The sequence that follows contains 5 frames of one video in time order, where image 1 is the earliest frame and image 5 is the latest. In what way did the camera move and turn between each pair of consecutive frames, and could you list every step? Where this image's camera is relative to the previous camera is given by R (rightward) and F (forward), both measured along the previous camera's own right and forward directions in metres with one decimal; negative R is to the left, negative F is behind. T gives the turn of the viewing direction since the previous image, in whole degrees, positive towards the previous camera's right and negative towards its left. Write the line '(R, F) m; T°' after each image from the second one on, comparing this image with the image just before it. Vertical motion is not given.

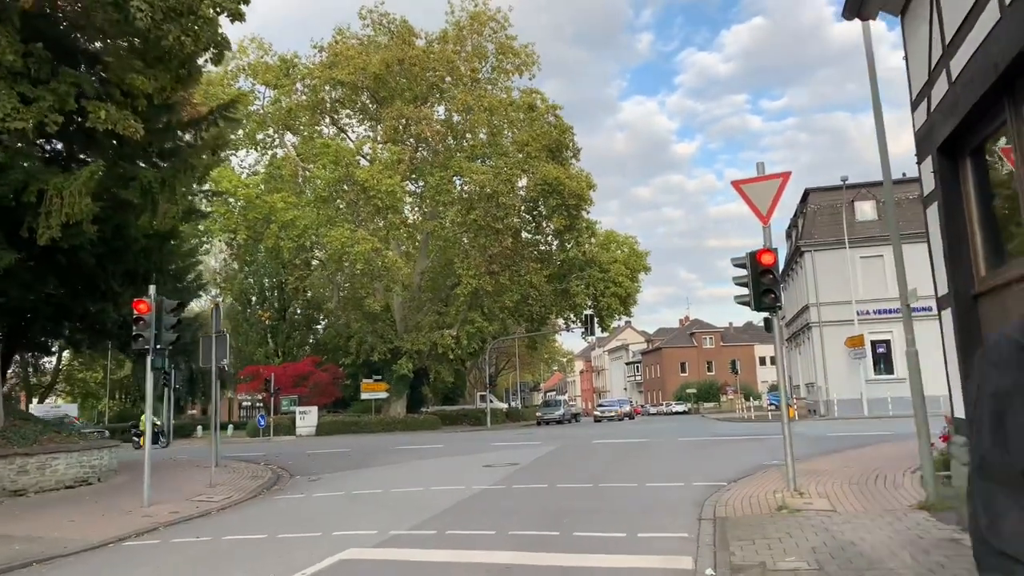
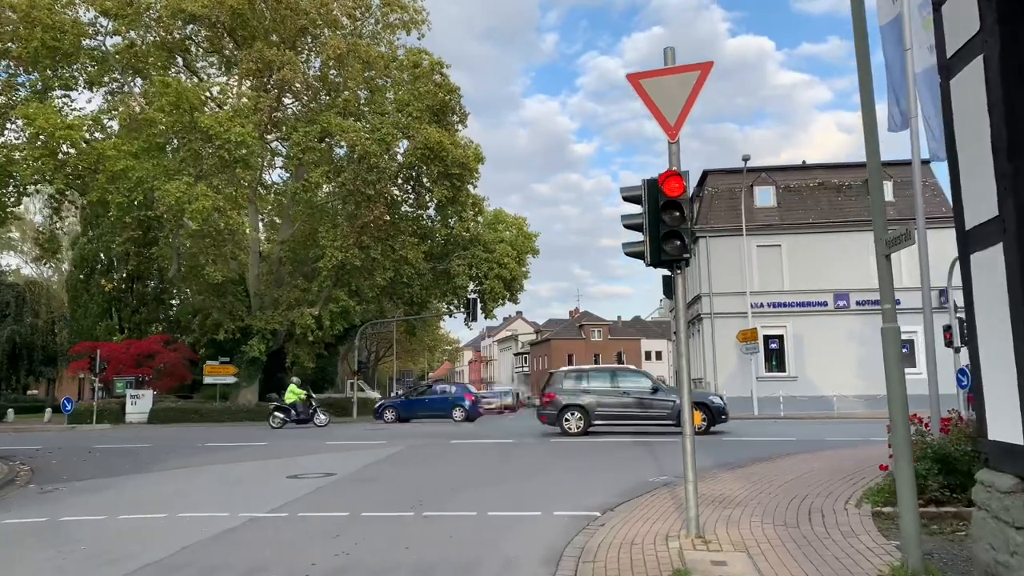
(+1.1, +3.9) m; +8°
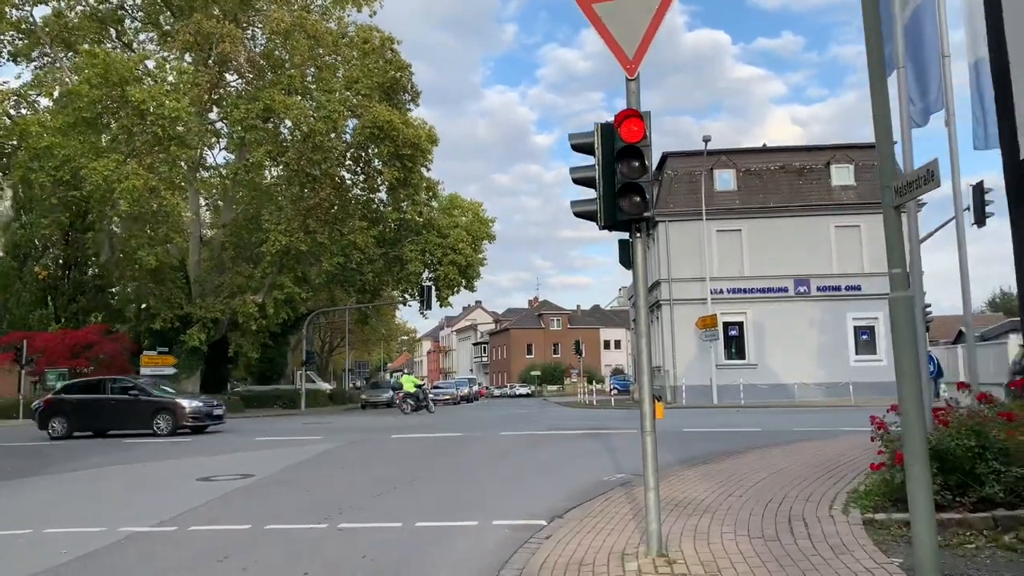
(+0.3, +1.3) m; +3°
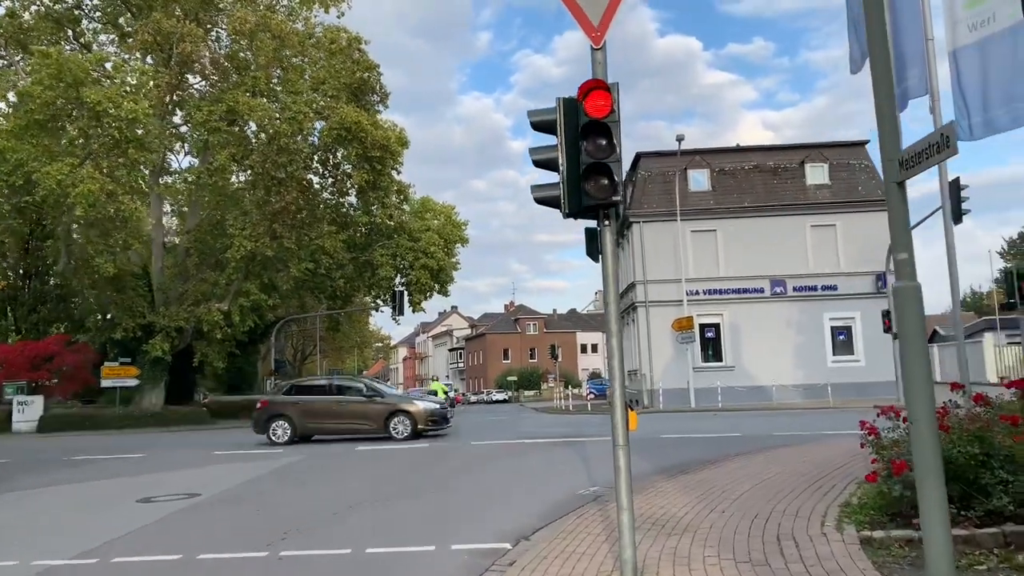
(+0.2, +0.7) m; +2°
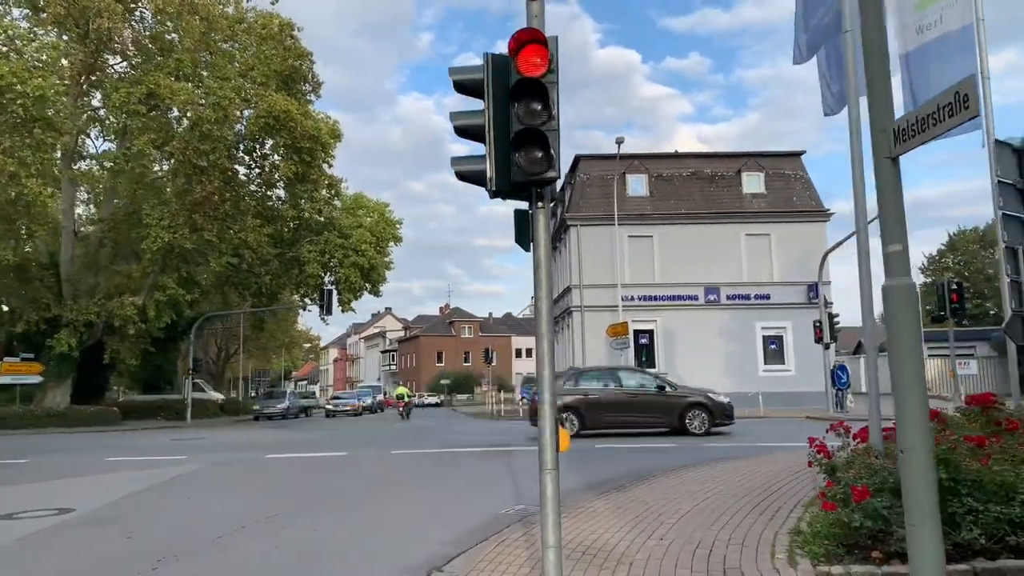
(+0.1, +0.9) m; +5°
